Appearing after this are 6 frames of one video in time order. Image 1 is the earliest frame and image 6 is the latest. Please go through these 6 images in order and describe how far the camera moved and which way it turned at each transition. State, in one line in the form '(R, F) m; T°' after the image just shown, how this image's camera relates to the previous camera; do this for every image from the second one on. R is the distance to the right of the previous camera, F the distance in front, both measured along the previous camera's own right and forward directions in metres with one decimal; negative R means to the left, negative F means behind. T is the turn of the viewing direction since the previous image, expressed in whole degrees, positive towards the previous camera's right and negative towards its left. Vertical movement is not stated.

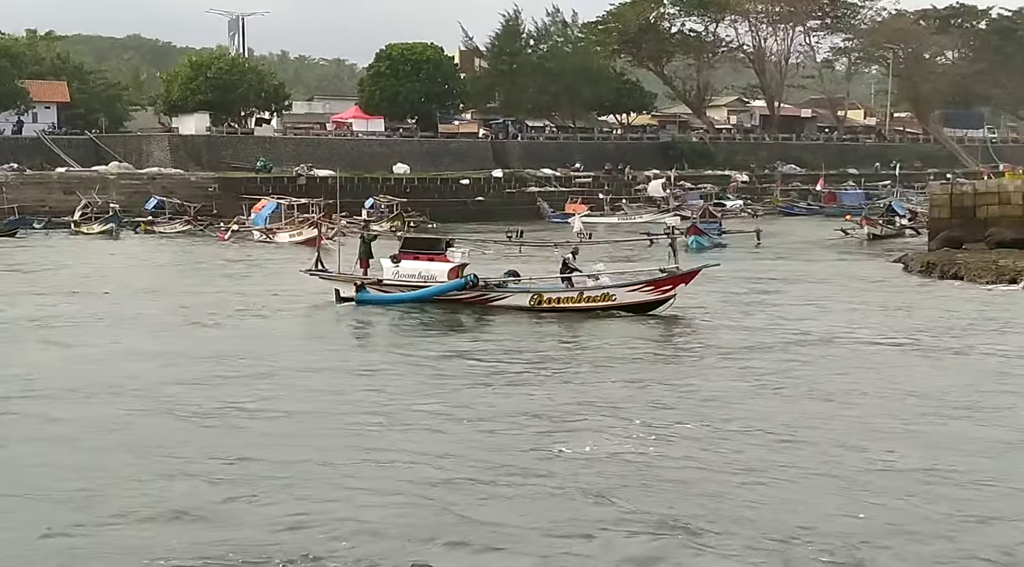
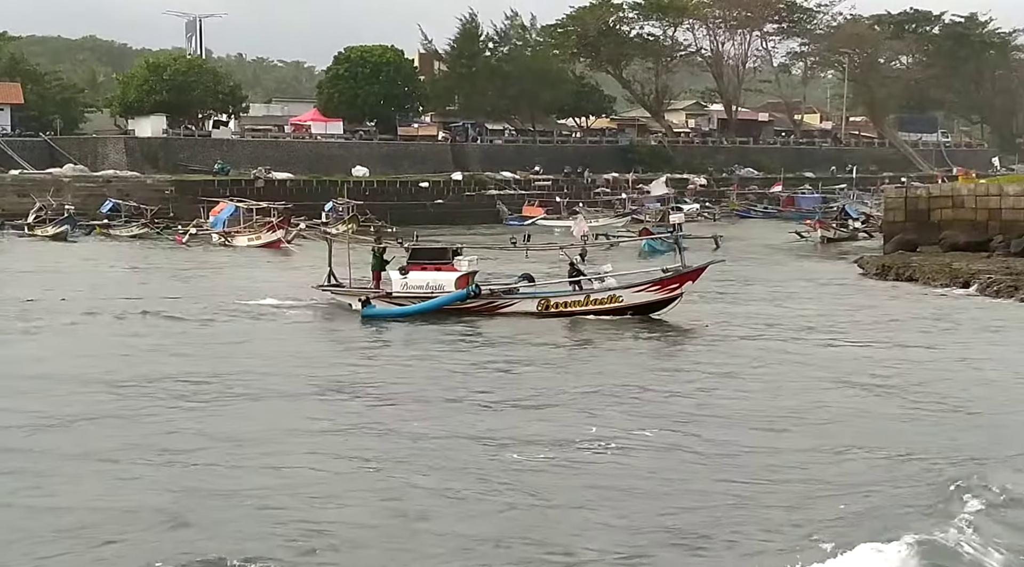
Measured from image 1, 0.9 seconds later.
(-0.4, -0.1) m; +2°
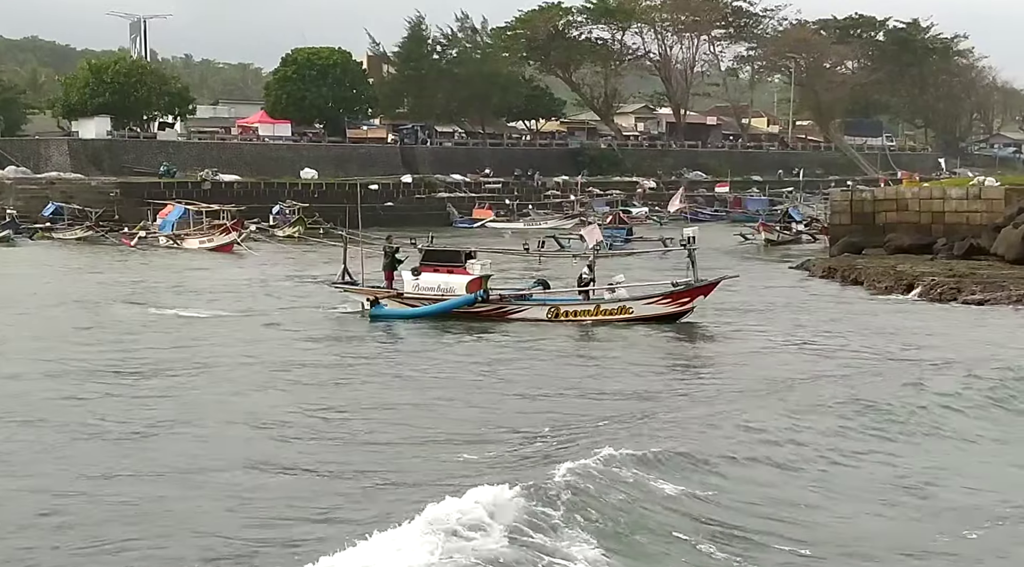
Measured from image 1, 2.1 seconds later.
(-0.7, 0.0) m; +3°
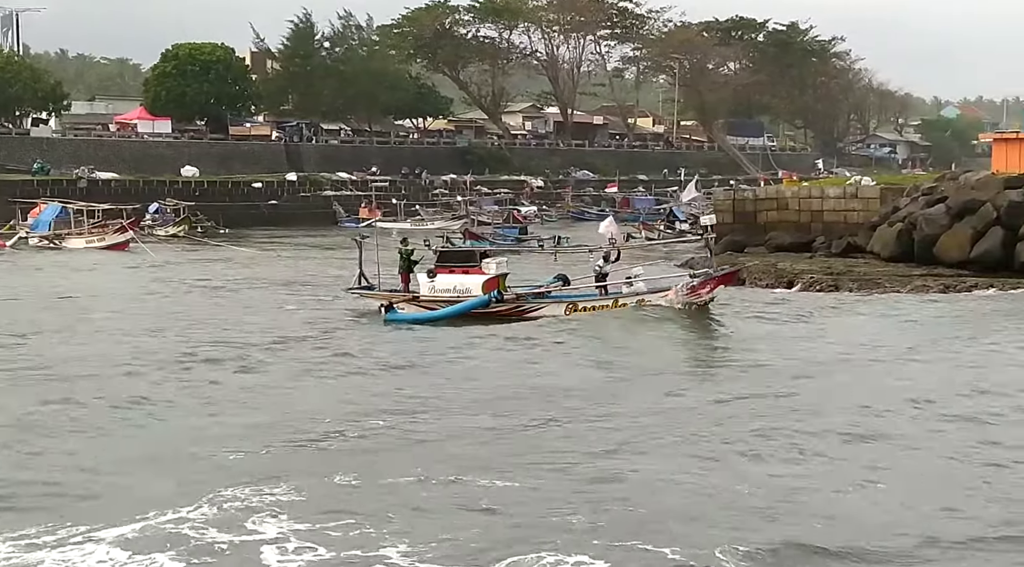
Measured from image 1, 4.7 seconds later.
(-1.5, +0.2) m; +6°
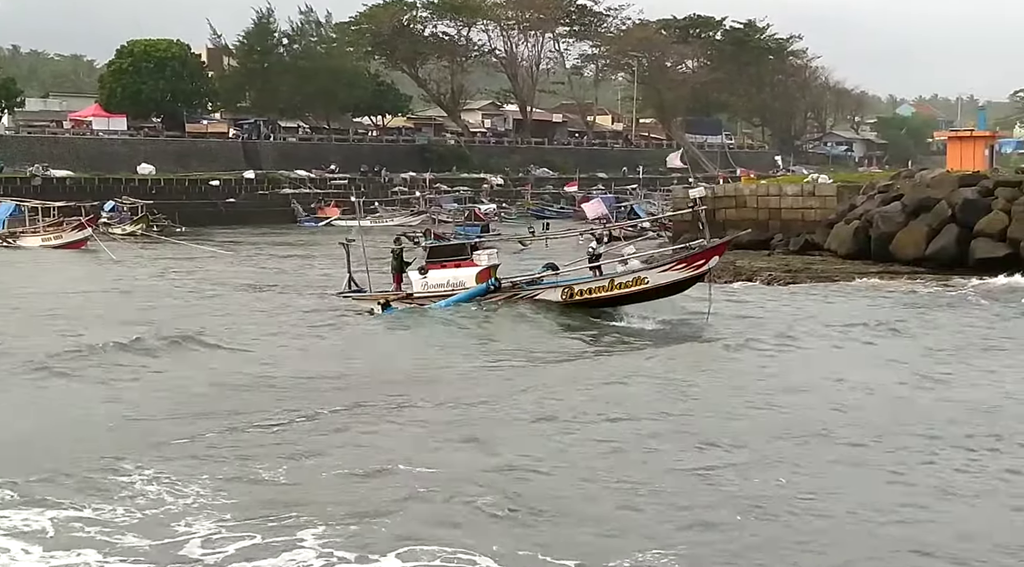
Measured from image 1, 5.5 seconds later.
(-0.4, +0.1) m; +2°
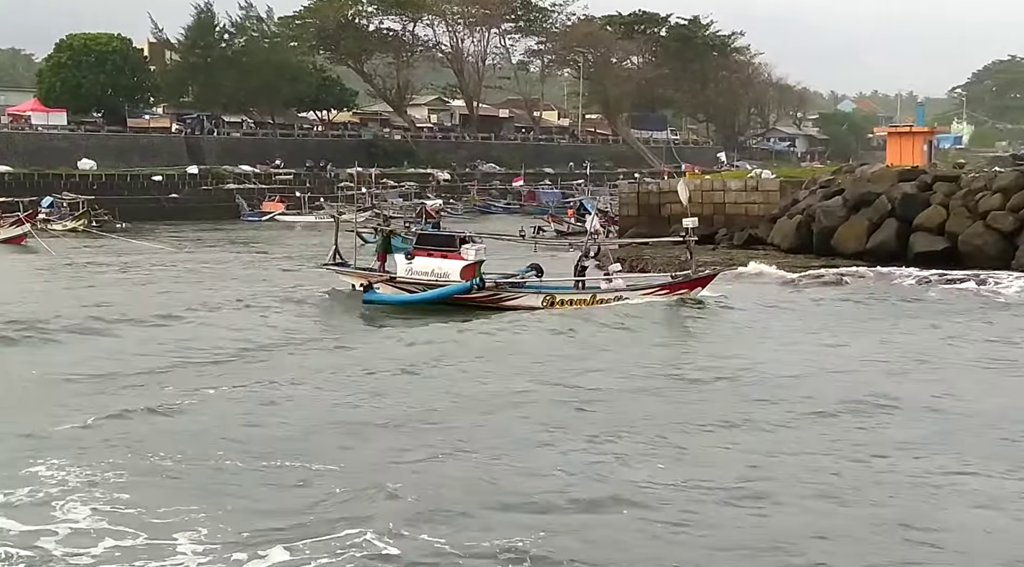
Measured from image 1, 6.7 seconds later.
(-0.8, +0.1) m; +3°
